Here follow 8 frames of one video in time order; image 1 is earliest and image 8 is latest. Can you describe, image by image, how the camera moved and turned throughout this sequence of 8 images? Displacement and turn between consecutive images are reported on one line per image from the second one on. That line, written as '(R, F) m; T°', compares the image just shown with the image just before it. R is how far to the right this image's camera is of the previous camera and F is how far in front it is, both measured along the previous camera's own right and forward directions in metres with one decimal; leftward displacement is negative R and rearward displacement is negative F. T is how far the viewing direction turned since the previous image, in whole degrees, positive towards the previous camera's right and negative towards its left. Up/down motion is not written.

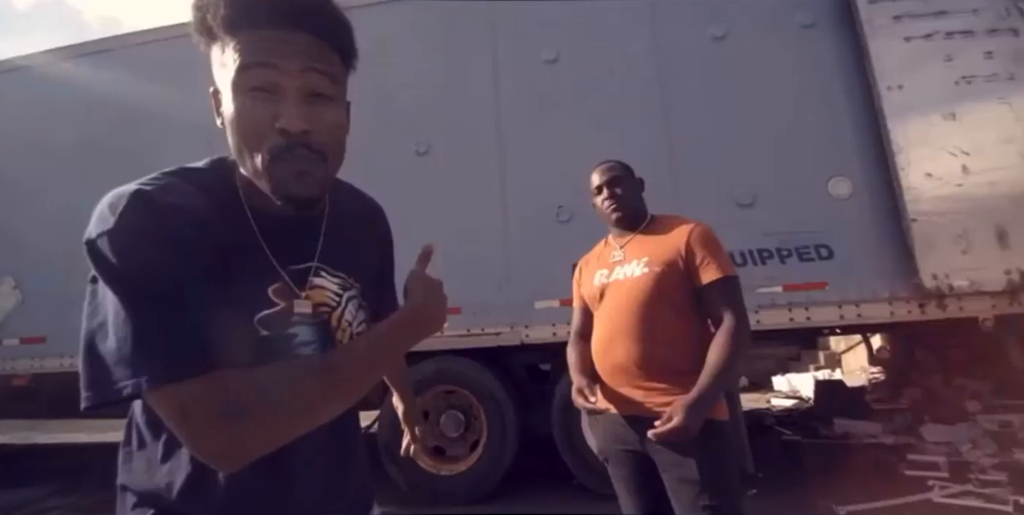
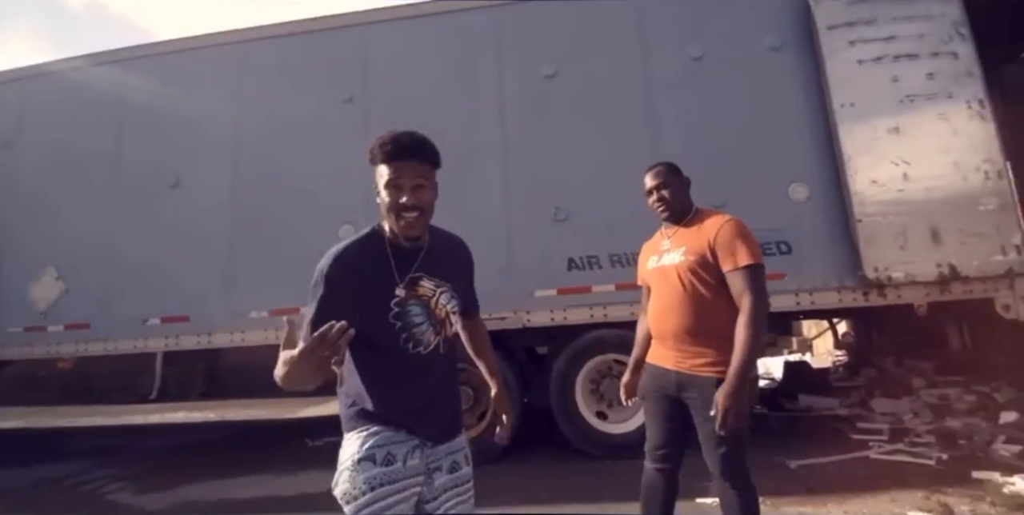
(-0.1, -0.5) m; +1°
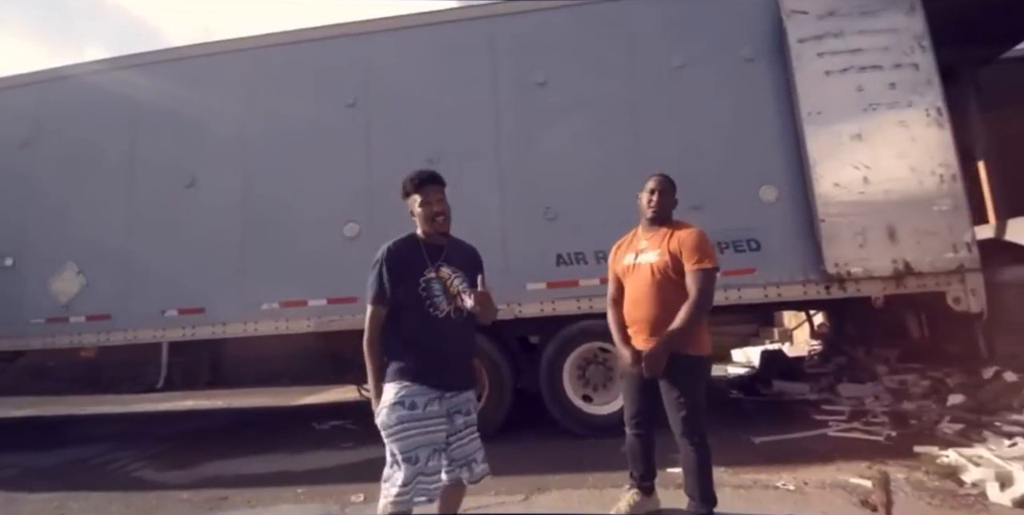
(0.0, -0.3) m; 0°
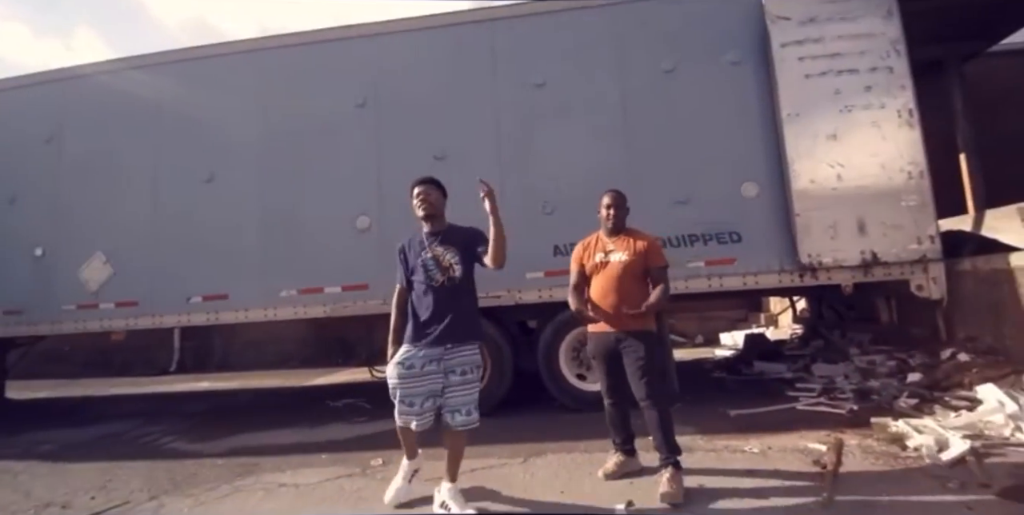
(0.0, -0.4) m; 0°
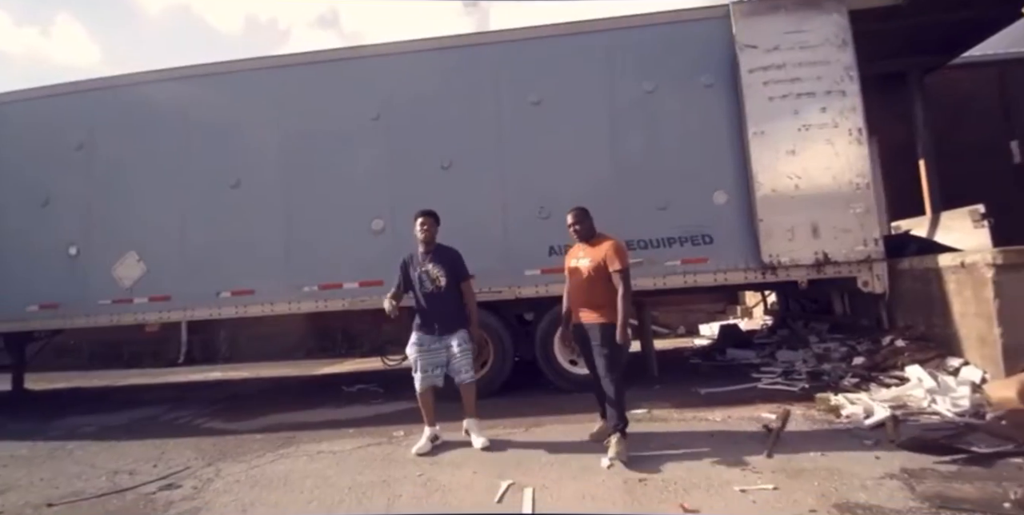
(-0.1, -0.6) m; +1°
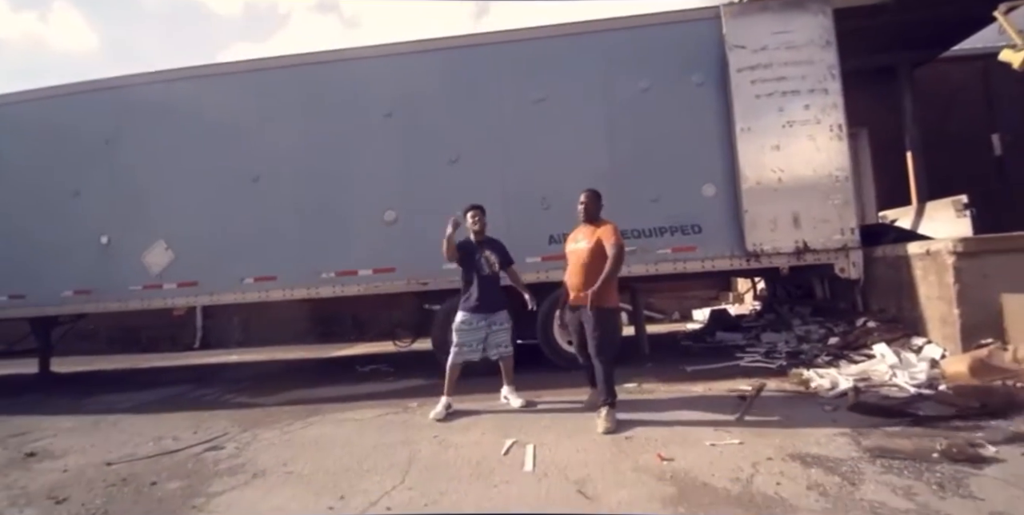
(0.0, -0.4) m; 0°
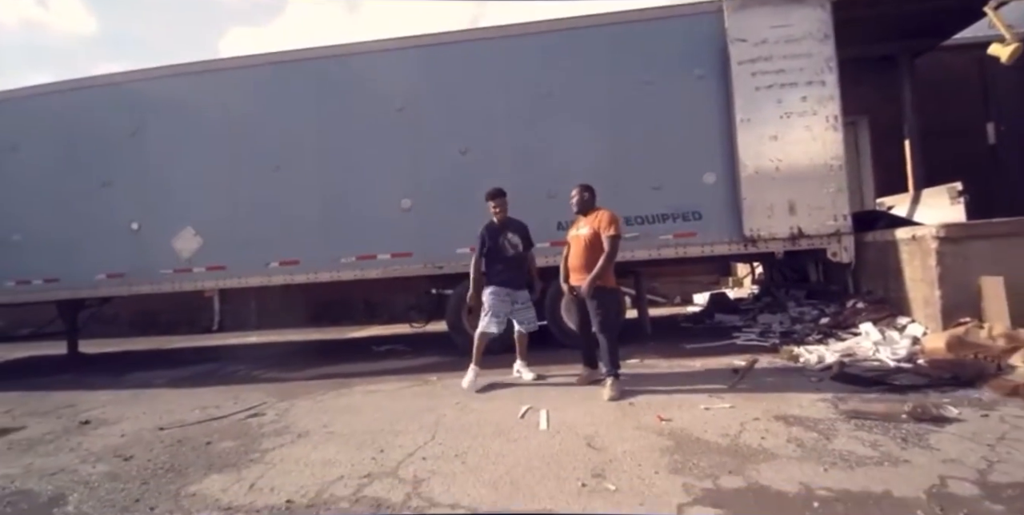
(-0.1, -0.3) m; 0°
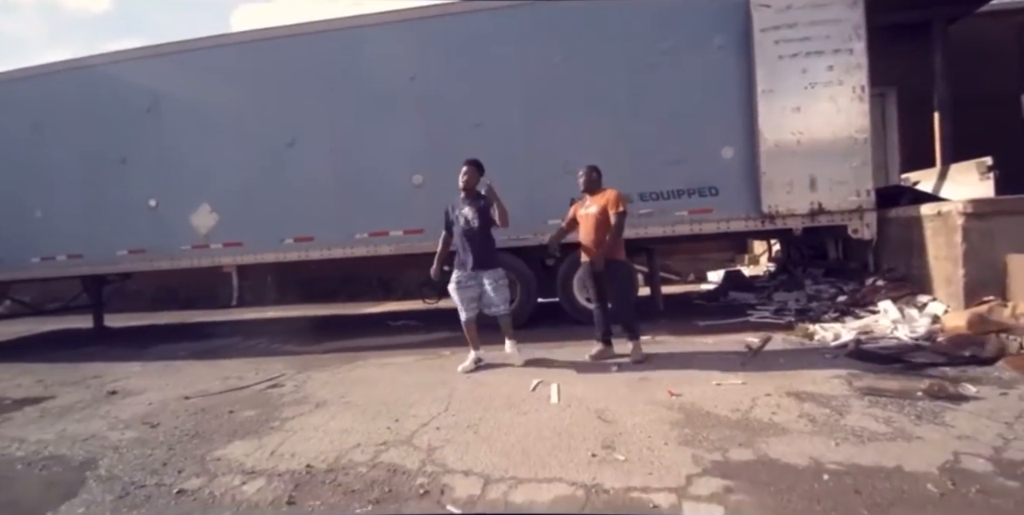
(0.0, 0.0) m; -2°
